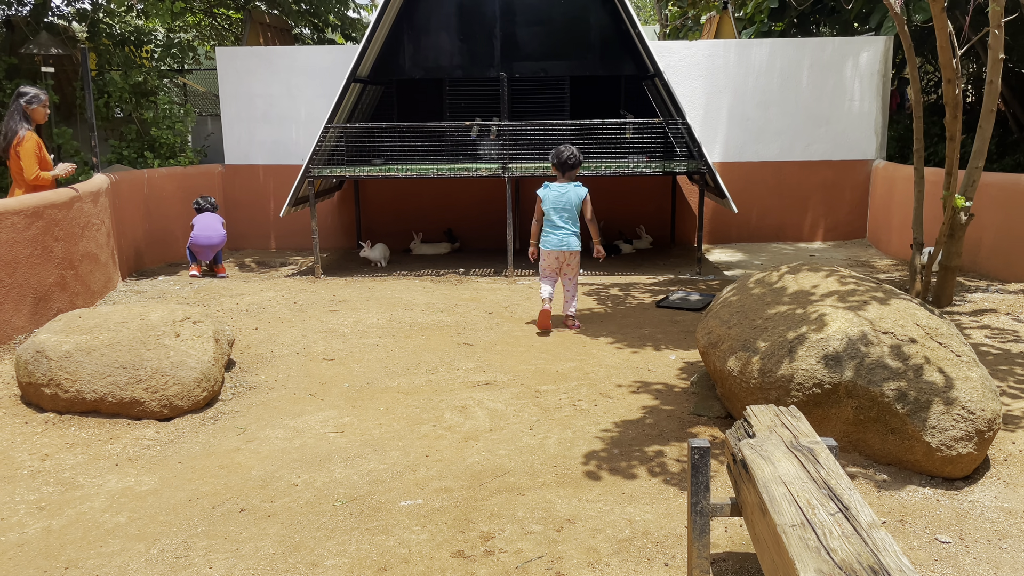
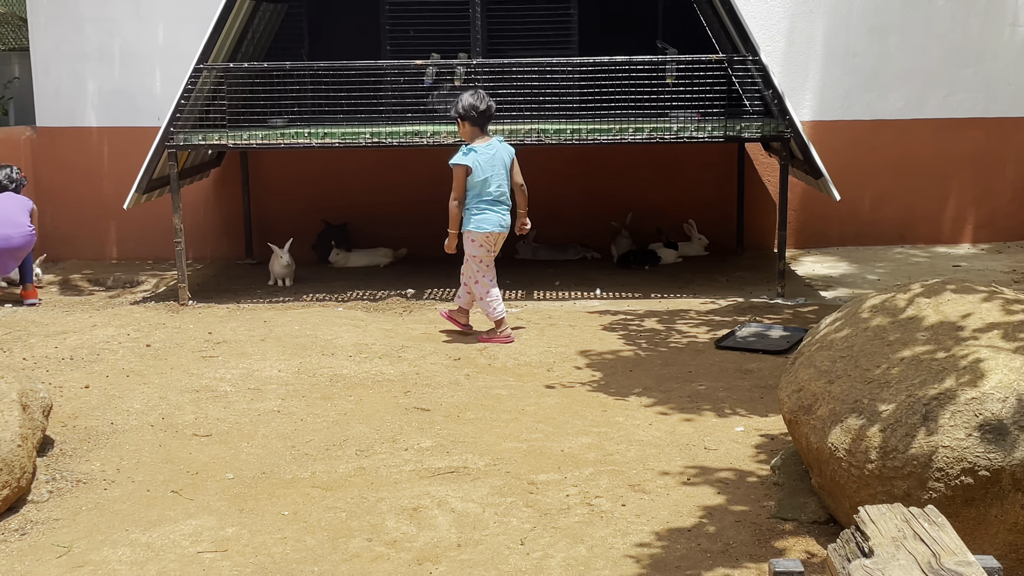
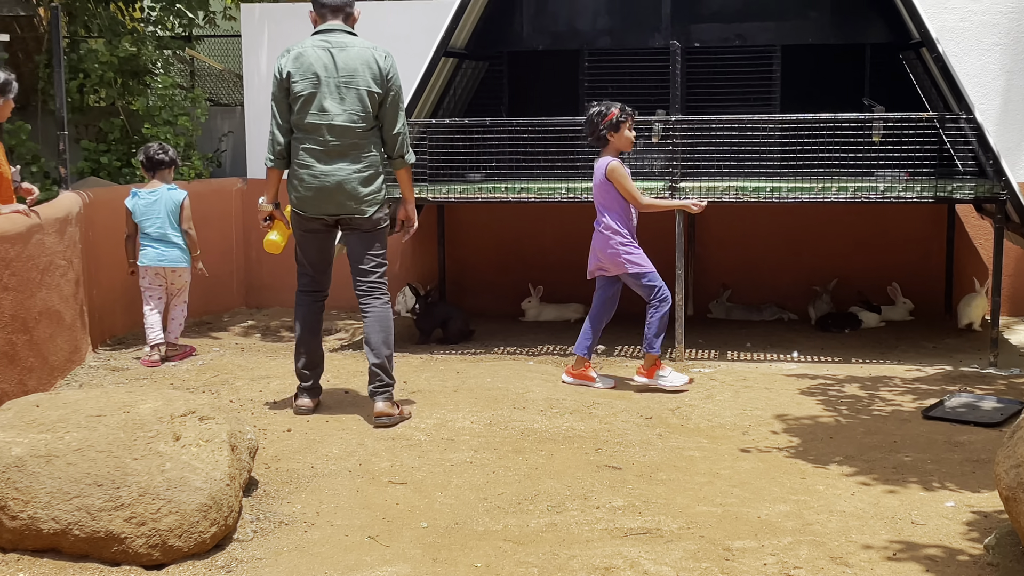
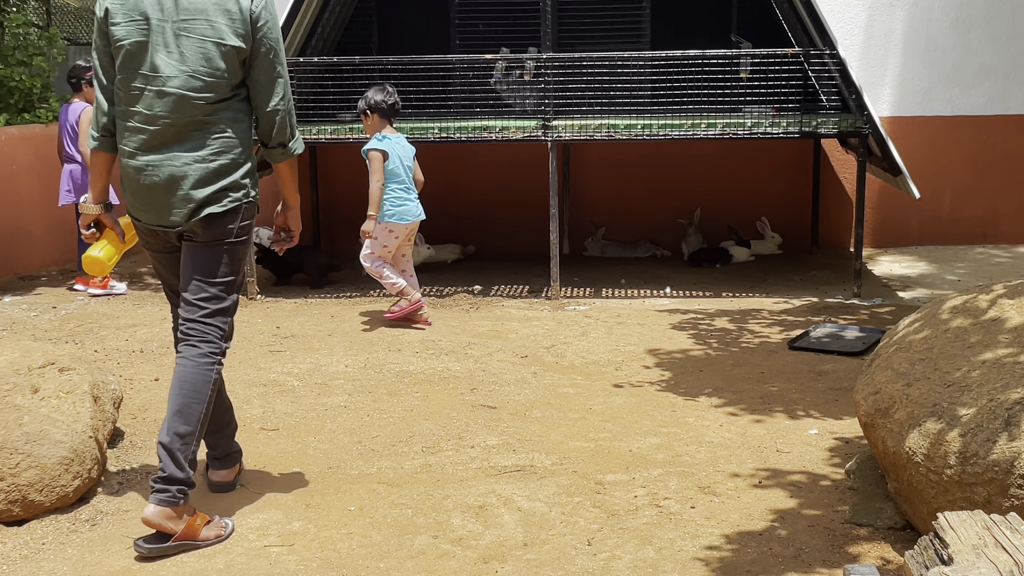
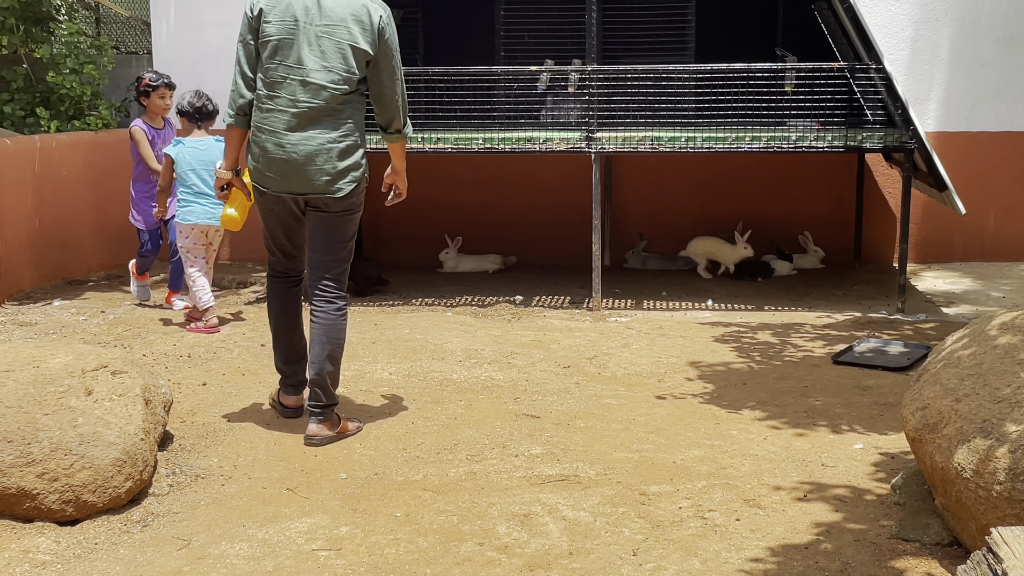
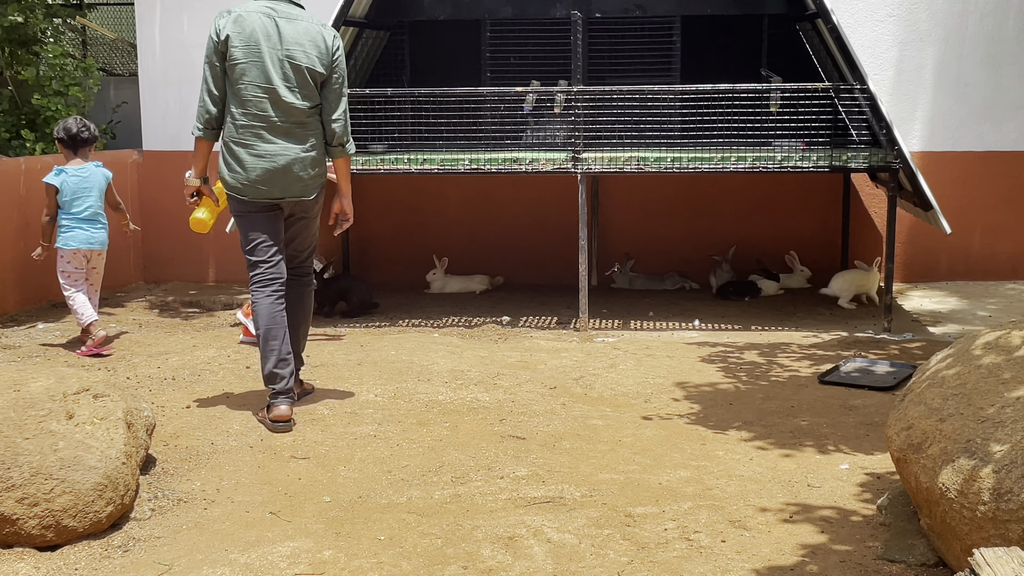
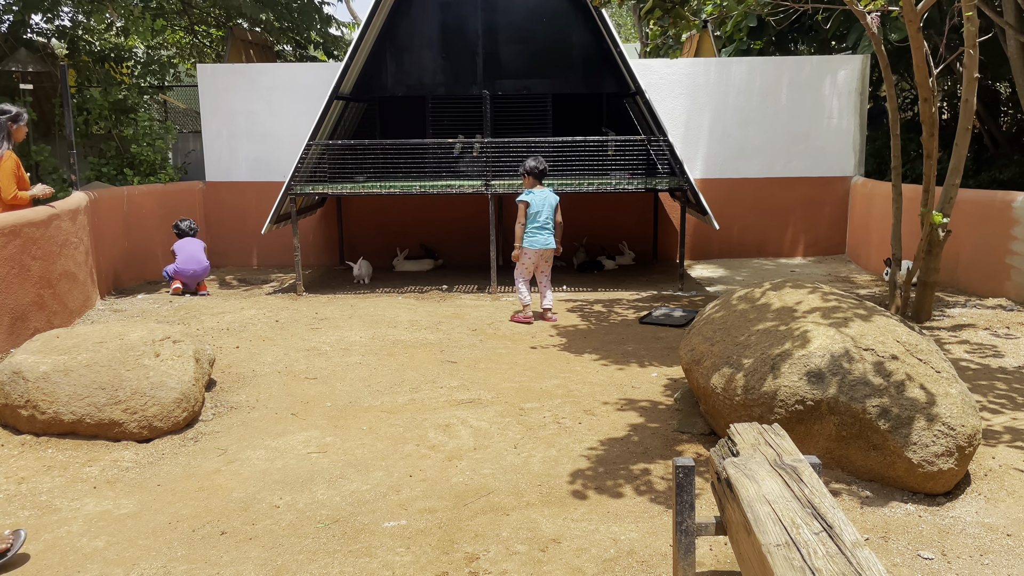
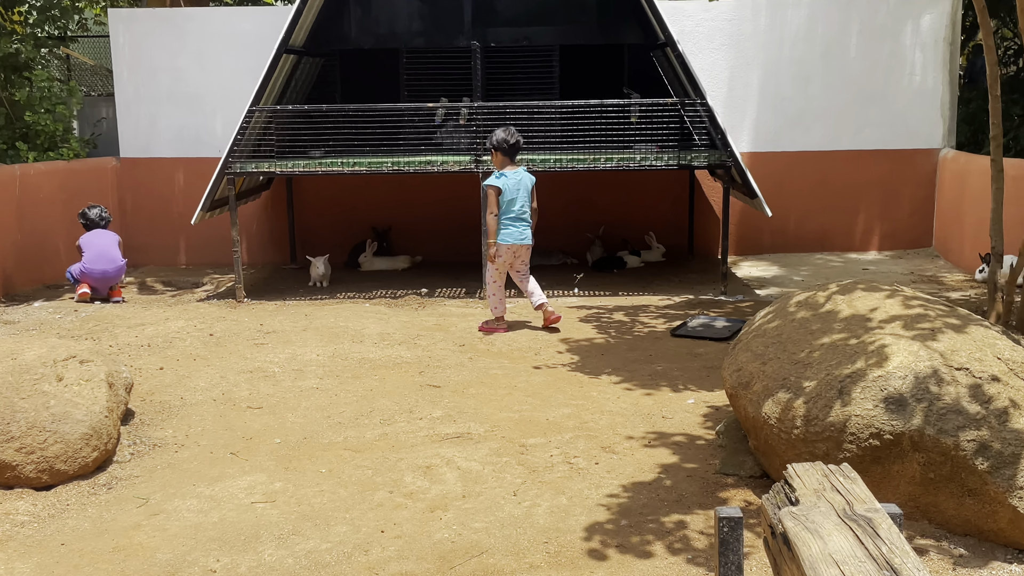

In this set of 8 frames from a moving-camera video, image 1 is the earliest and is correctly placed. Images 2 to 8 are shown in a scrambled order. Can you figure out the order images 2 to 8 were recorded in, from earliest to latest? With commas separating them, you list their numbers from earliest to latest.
7, 8, 2, 4, 5, 6, 3
